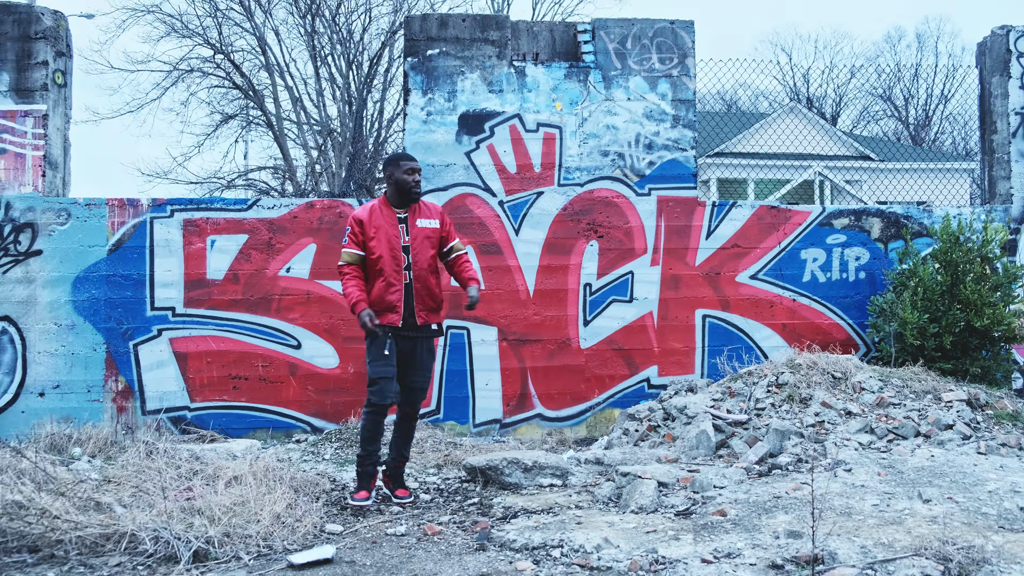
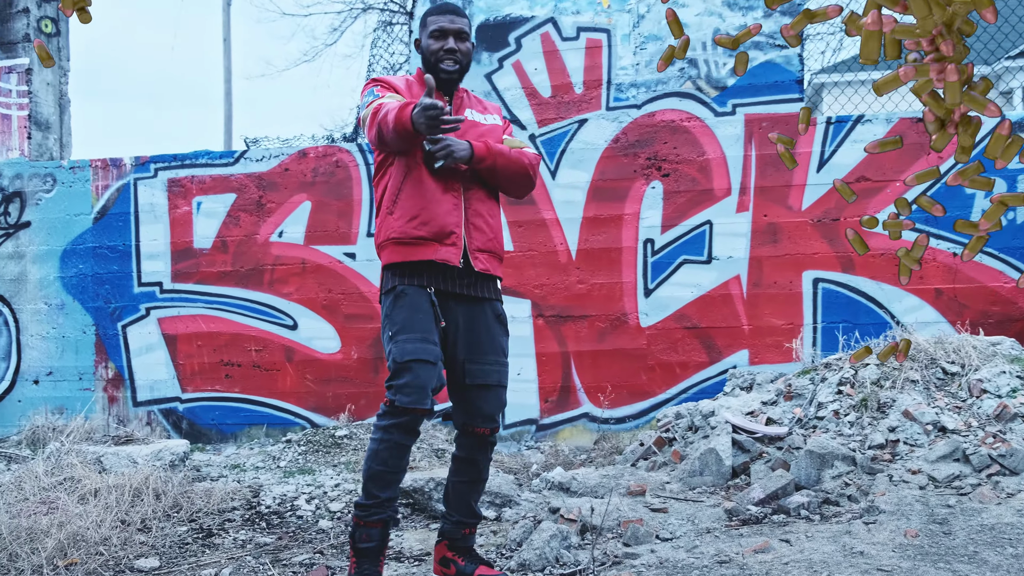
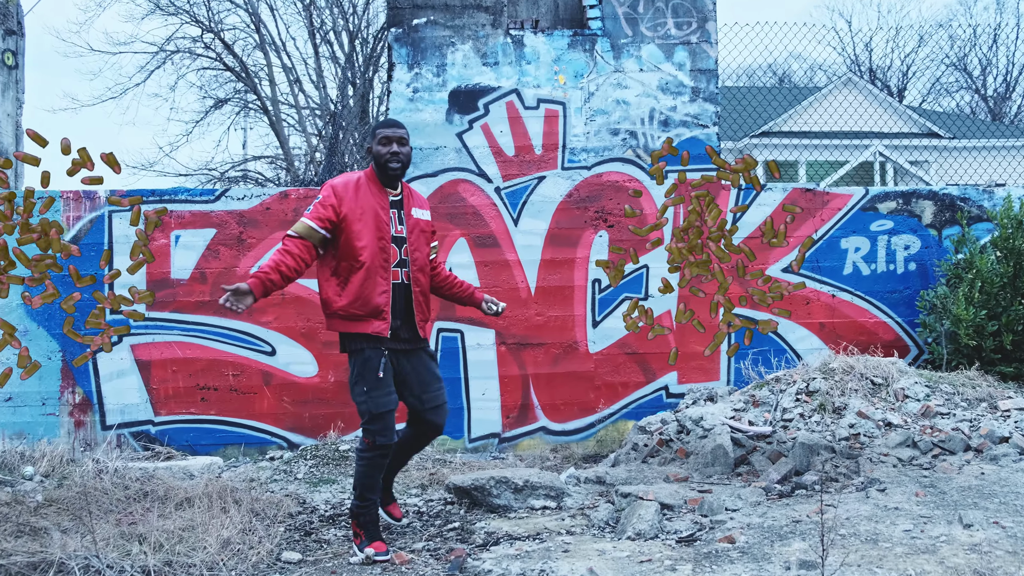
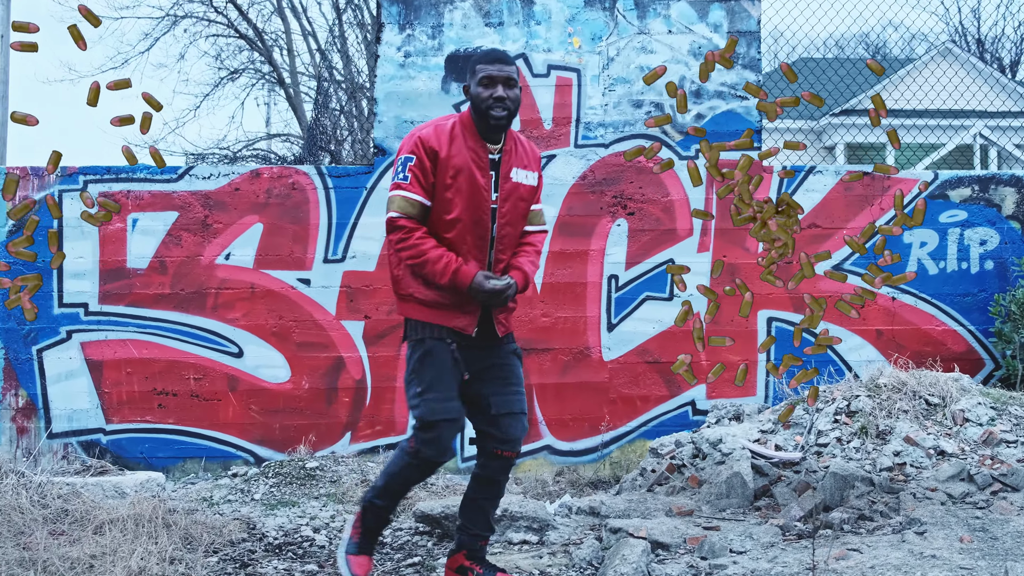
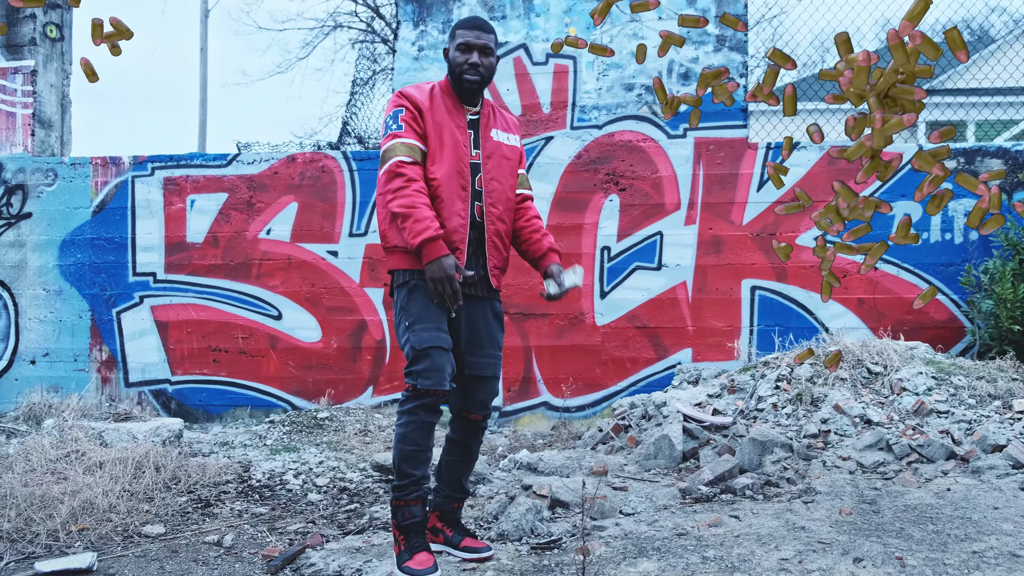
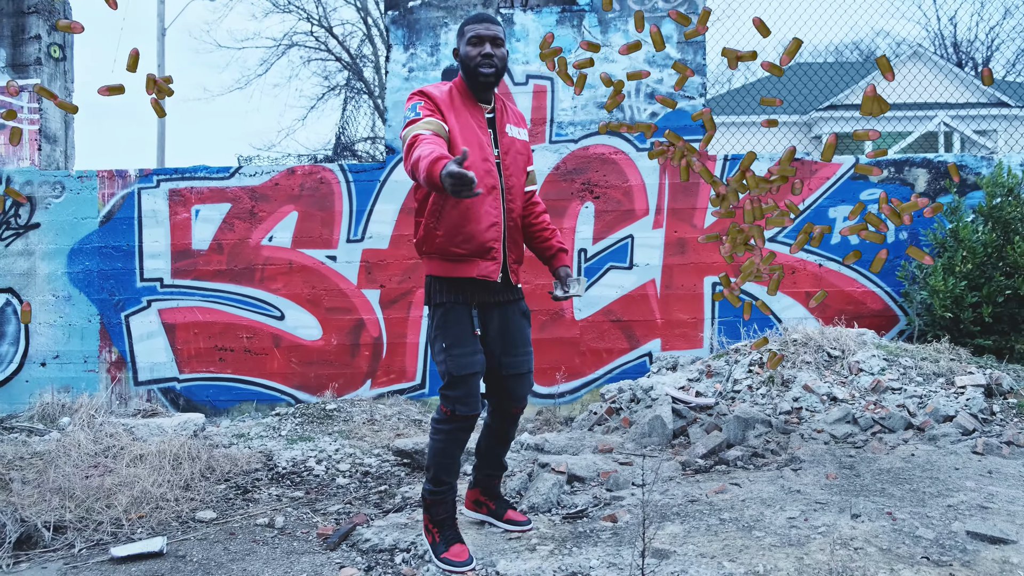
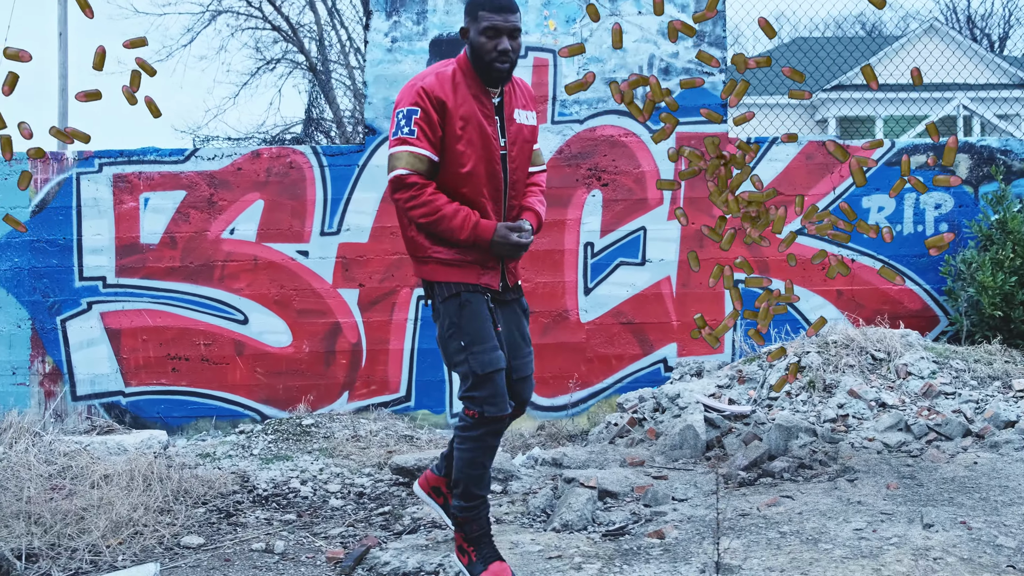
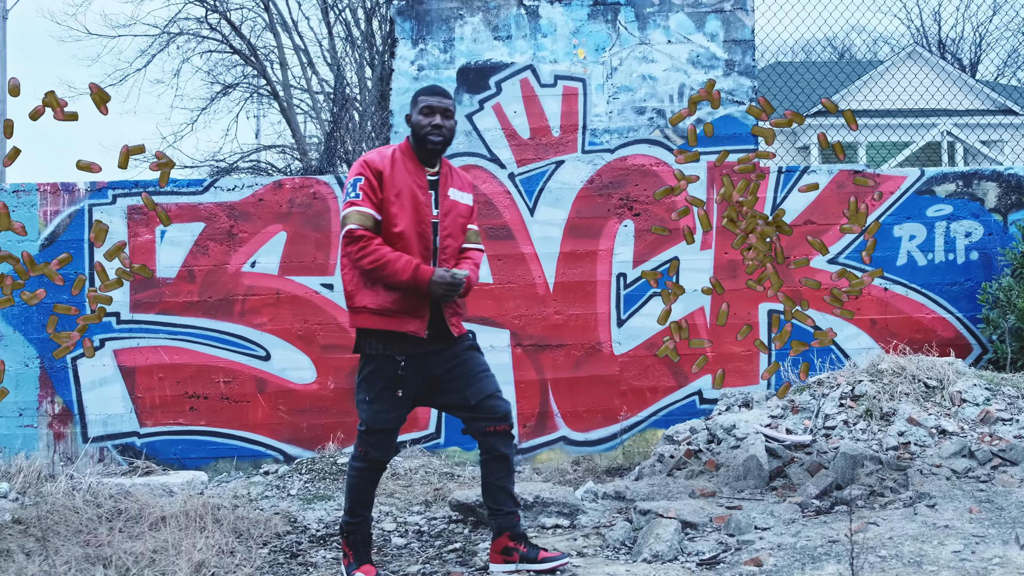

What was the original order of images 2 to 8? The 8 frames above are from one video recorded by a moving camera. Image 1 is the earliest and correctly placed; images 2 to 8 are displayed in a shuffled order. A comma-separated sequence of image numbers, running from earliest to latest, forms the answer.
3, 8, 4, 7, 6, 5, 2
